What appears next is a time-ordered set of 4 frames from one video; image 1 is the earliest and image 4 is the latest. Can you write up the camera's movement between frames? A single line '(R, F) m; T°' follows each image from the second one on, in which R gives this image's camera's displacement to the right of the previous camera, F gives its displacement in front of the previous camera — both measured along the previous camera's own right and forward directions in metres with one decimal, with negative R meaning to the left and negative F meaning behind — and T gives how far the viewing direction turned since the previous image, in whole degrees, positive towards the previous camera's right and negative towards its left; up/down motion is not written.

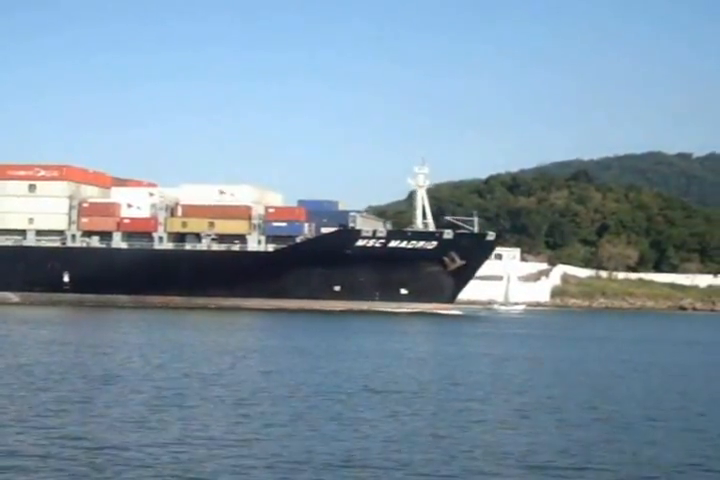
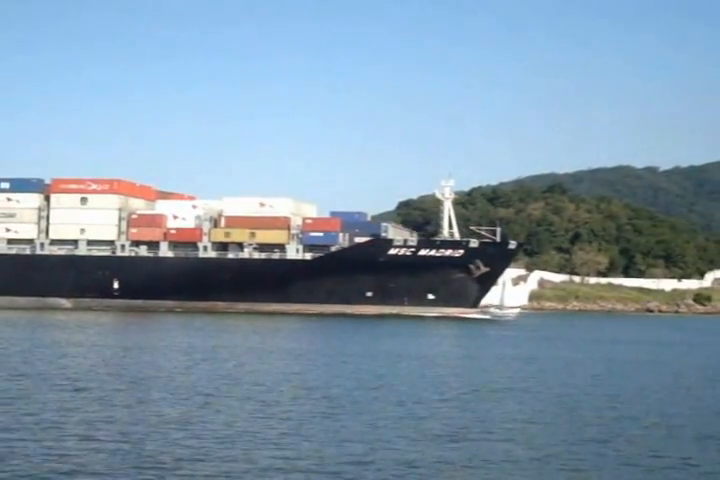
(-4.4, -3.9) m; +4°
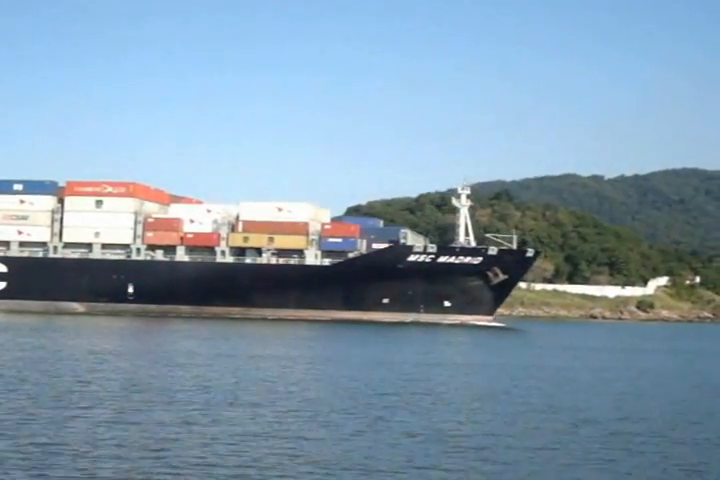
(-6.5, -0.3) m; +7°
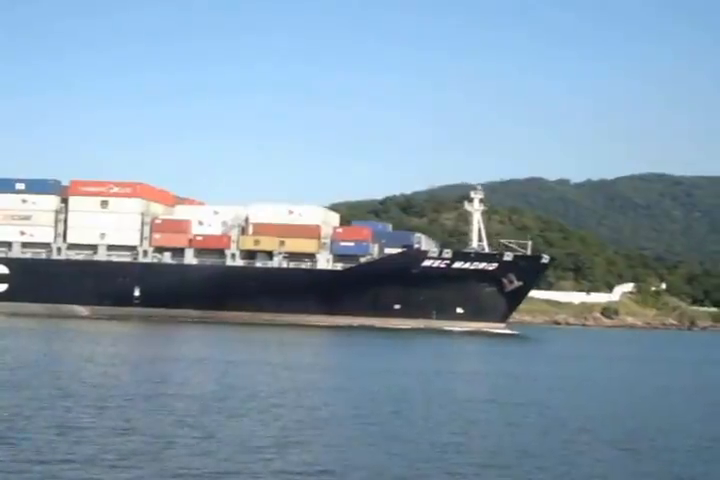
(-4.4, +1.1) m; +5°
